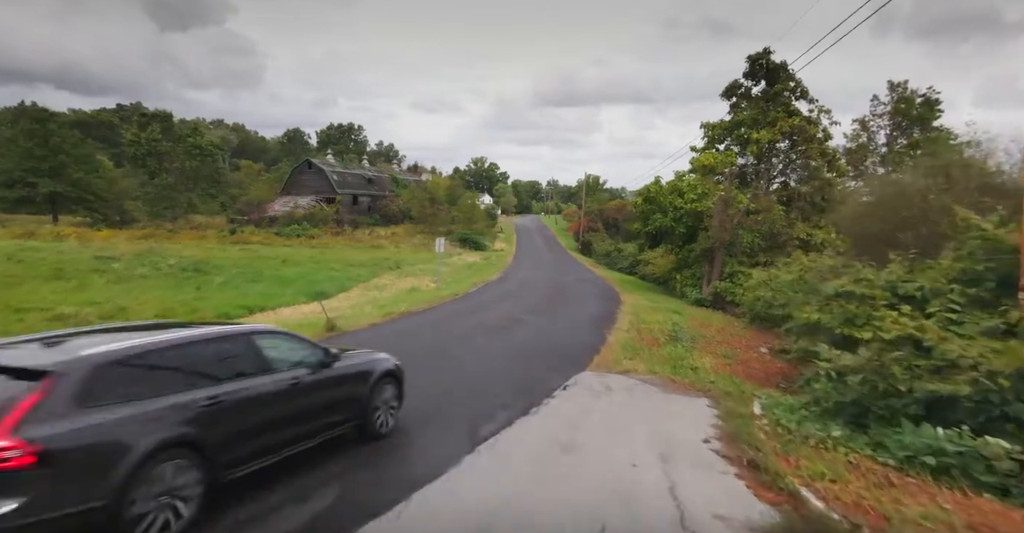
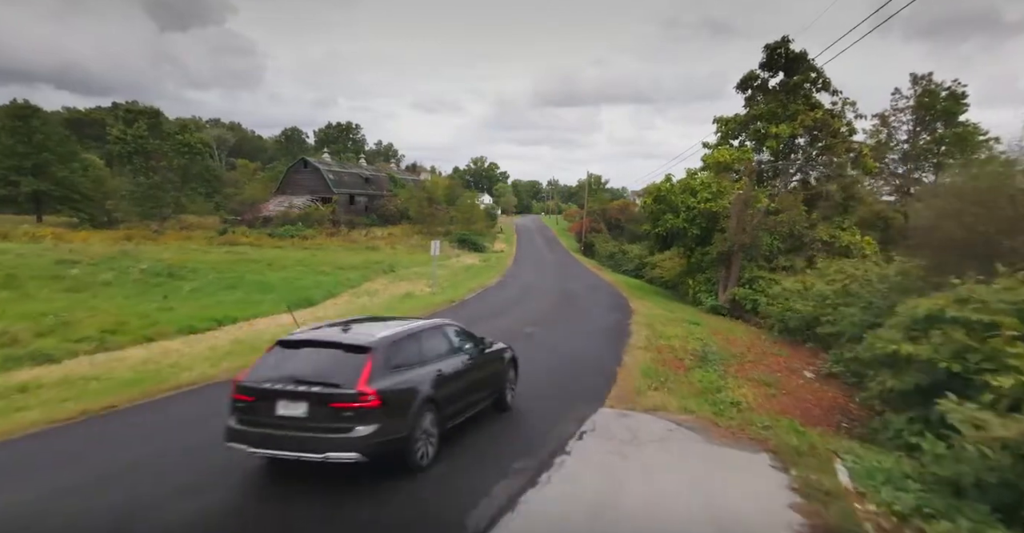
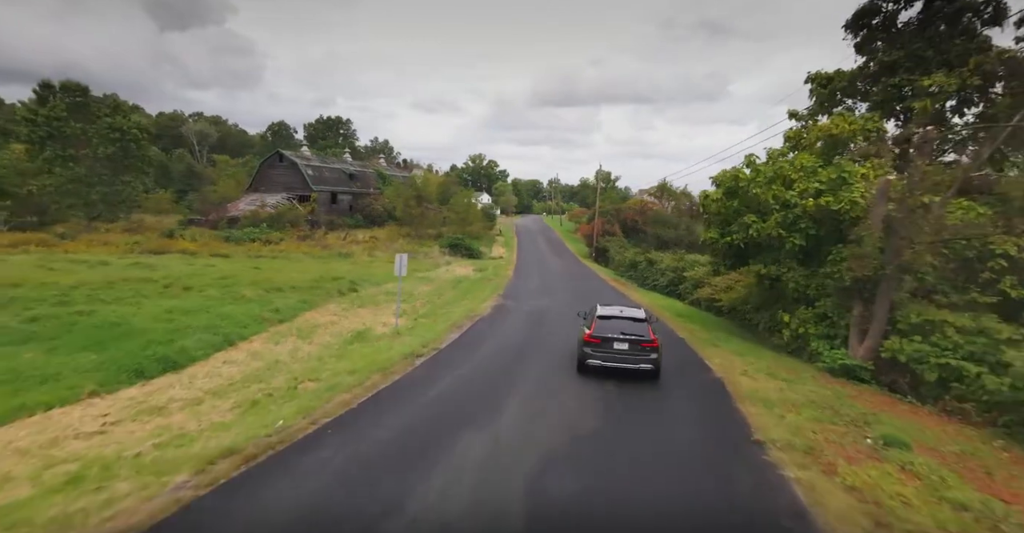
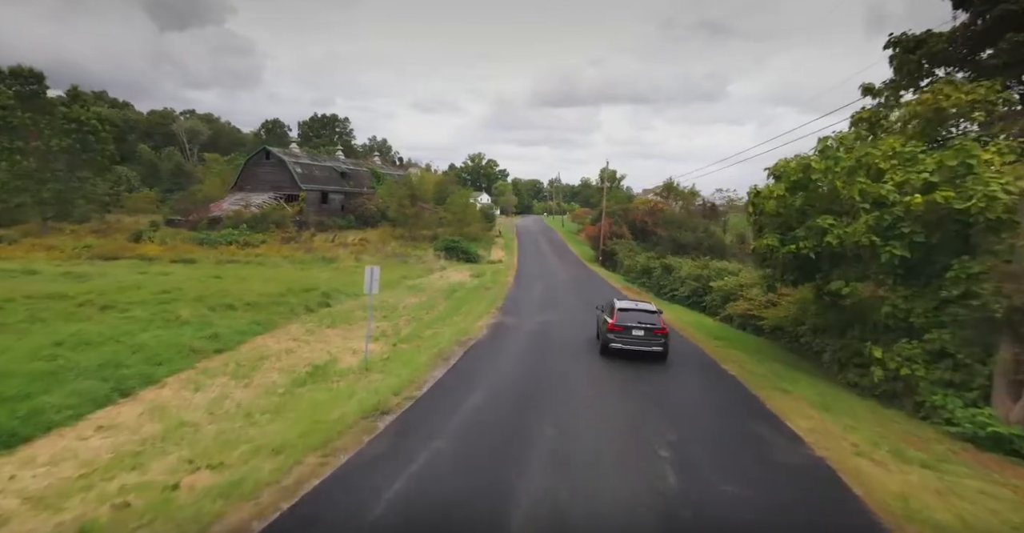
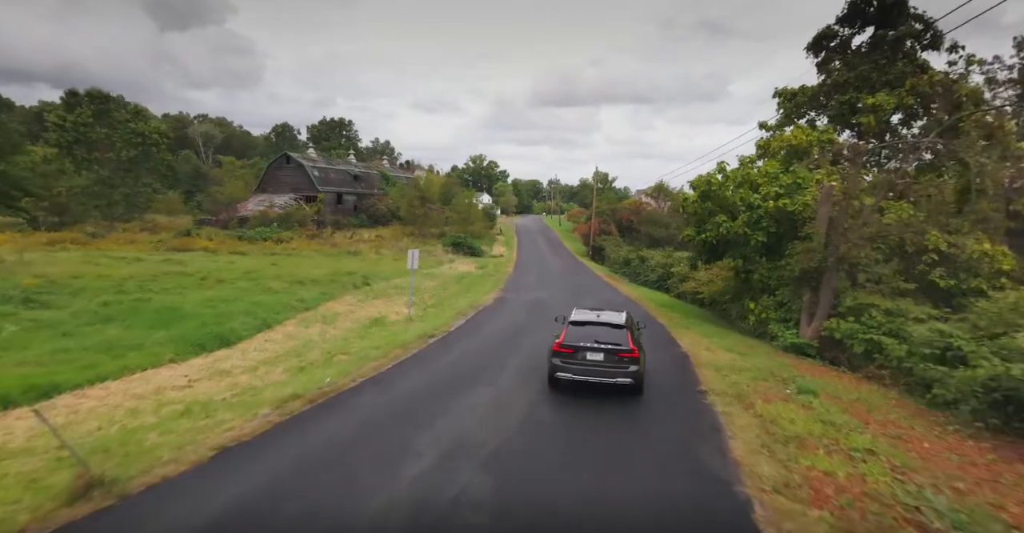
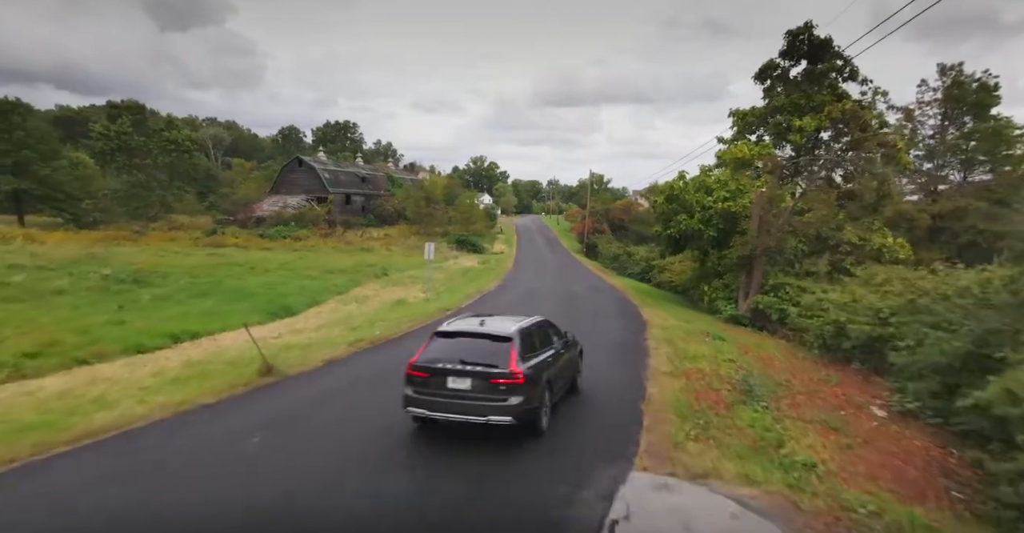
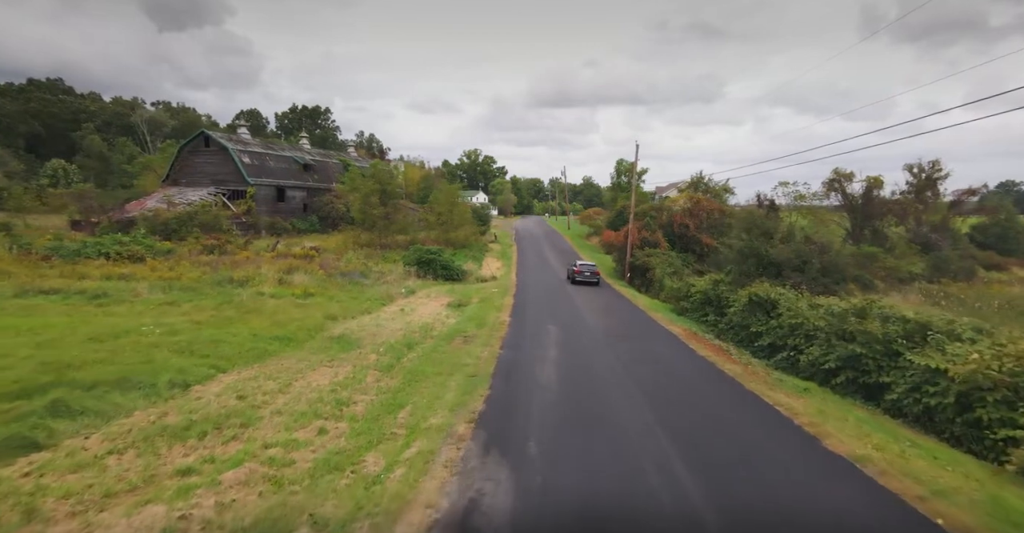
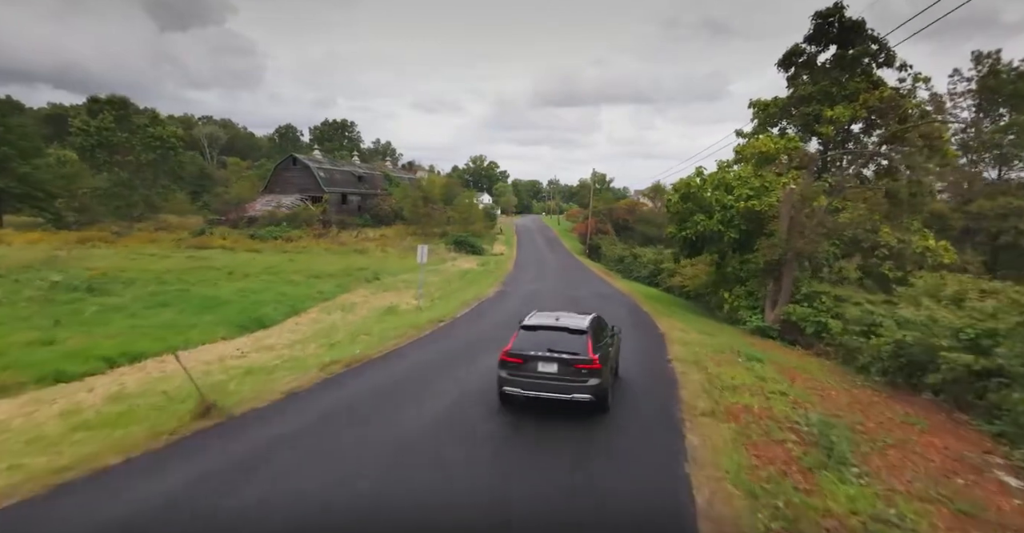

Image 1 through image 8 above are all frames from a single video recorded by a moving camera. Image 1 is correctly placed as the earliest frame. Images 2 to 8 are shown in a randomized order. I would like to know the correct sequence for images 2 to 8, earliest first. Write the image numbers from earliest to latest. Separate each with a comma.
2, 6, 8, 5, 3, 4, 7
